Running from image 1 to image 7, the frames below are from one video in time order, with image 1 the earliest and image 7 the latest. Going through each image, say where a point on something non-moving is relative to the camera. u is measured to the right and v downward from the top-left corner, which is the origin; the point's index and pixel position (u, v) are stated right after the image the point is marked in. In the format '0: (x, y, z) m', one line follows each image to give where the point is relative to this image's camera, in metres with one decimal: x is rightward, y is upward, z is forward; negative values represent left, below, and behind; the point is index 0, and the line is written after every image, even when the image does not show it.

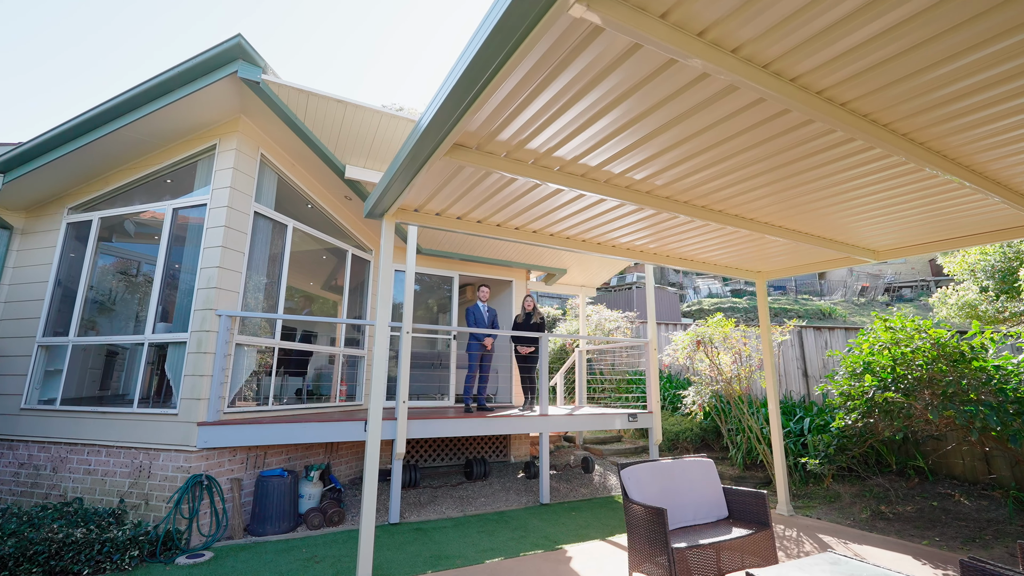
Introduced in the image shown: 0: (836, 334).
0: (+4.1, -0.6, +6.8) m
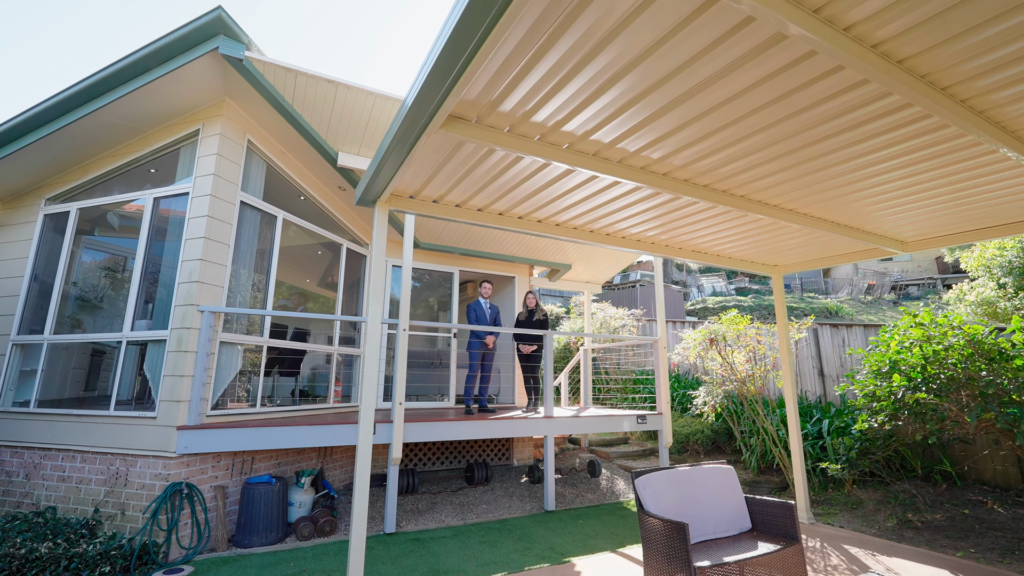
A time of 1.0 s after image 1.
0: (+4.2, -0.5, +6.5) m
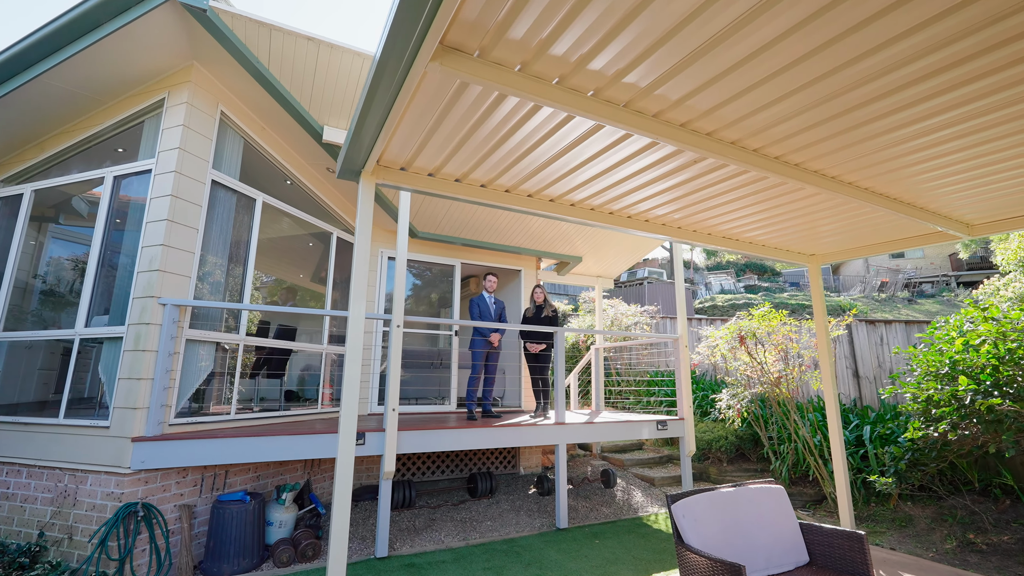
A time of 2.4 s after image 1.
0: (+4.2, -0.5, +5.9) m
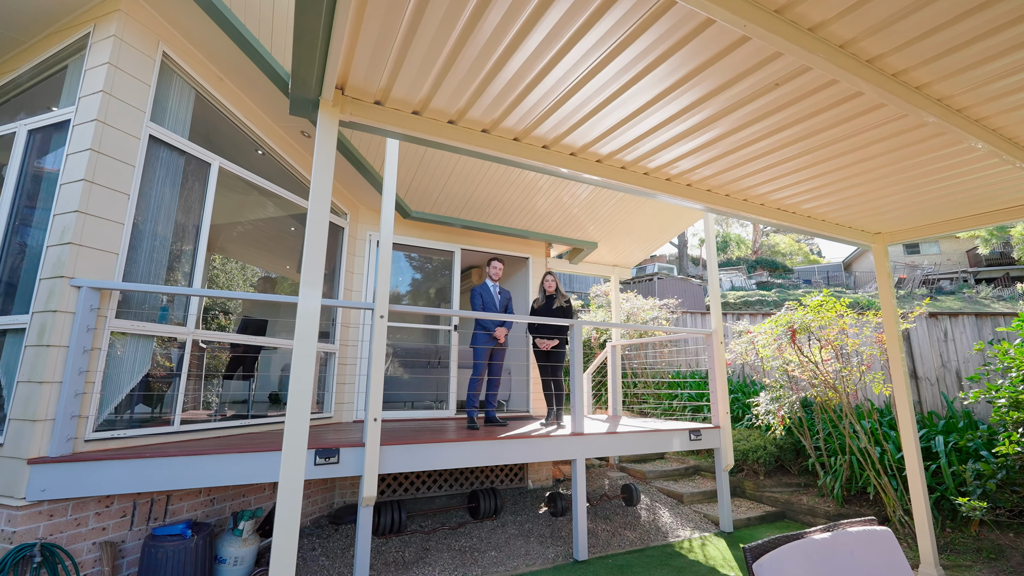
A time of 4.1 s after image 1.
0: (+4.3, -0.3, +5.1) m
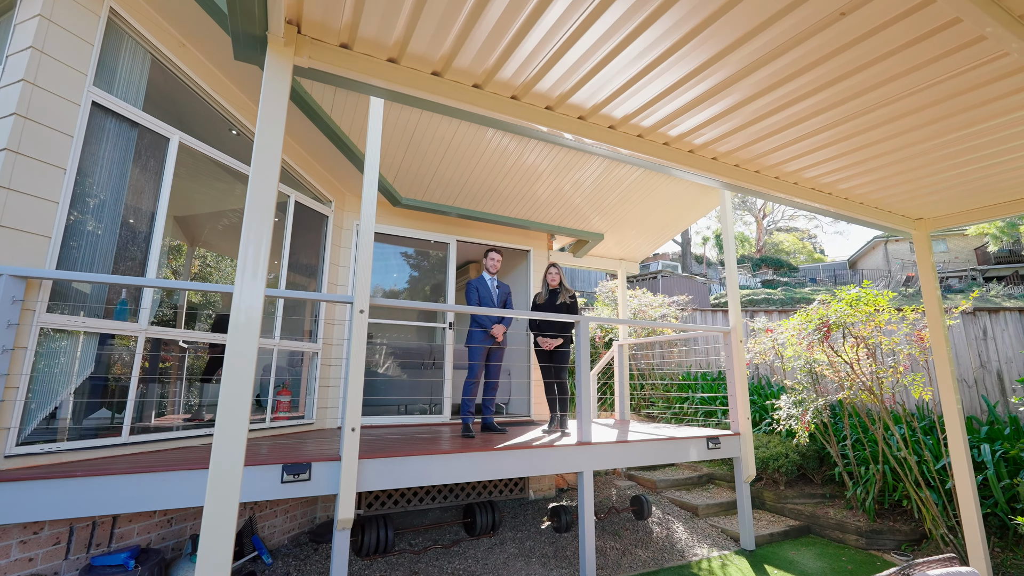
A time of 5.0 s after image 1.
0: (+4.3, -0.3, +4.7) m
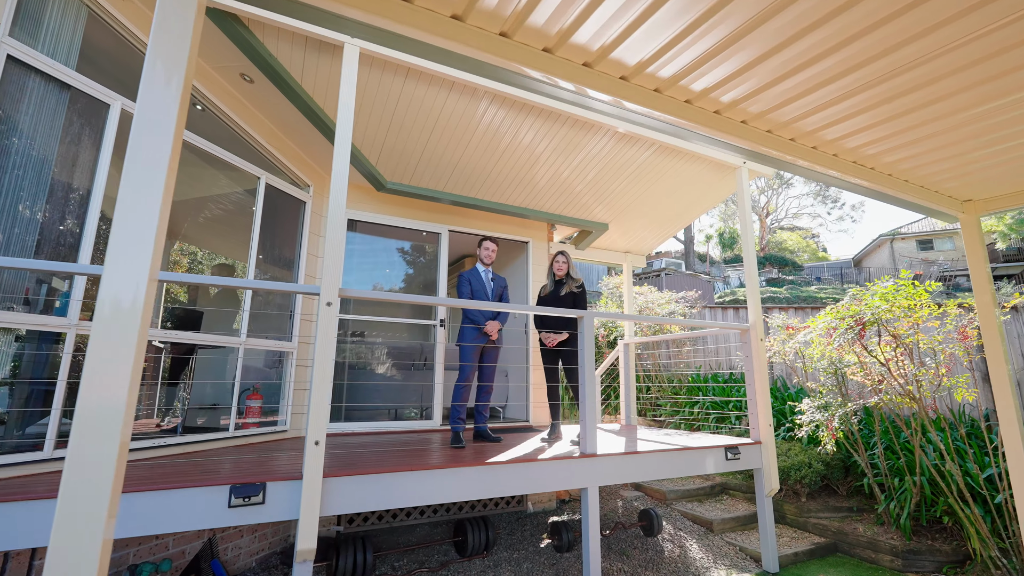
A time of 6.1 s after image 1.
0: (+4.3, -0.2, +4.2) m
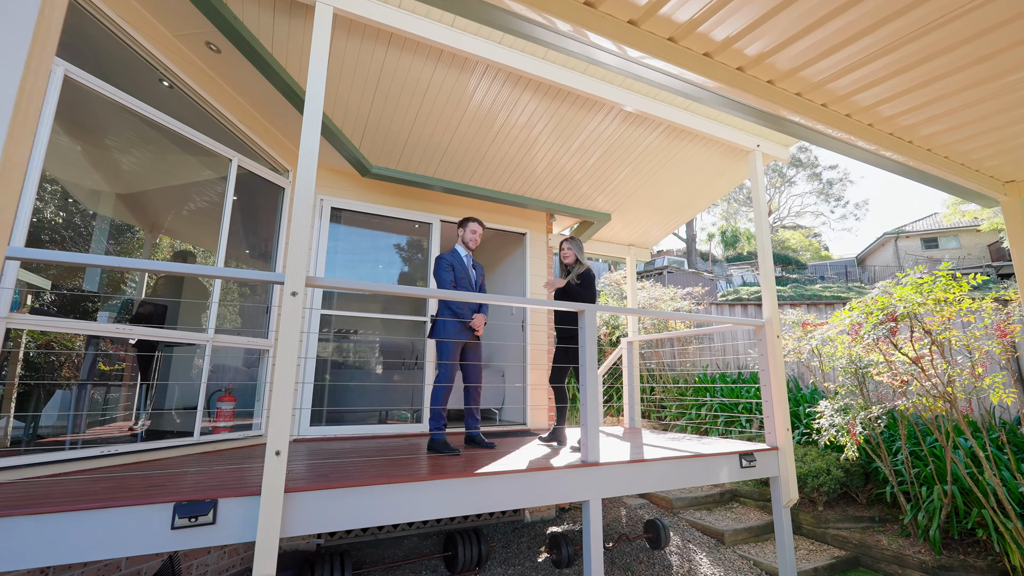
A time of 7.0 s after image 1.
0: (+4.2, -0.2, +3.9) m
